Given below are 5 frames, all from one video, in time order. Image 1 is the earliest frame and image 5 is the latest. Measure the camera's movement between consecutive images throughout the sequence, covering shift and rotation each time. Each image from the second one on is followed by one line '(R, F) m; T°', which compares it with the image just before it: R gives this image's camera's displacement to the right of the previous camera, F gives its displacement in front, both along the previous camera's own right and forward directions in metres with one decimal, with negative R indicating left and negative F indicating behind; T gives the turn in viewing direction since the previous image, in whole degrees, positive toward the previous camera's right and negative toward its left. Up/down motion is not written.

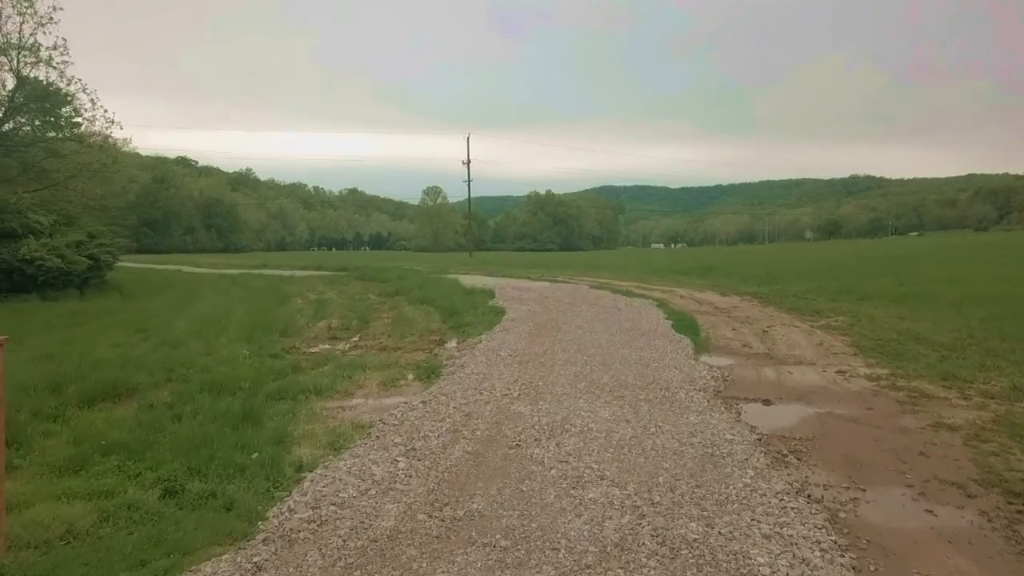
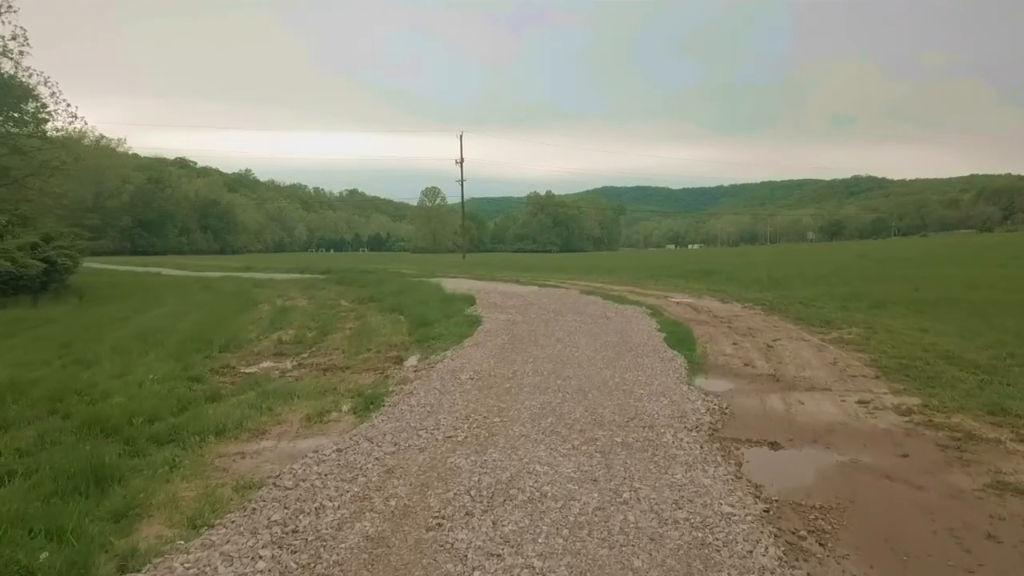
(+0.8, +2.7) m; 0°
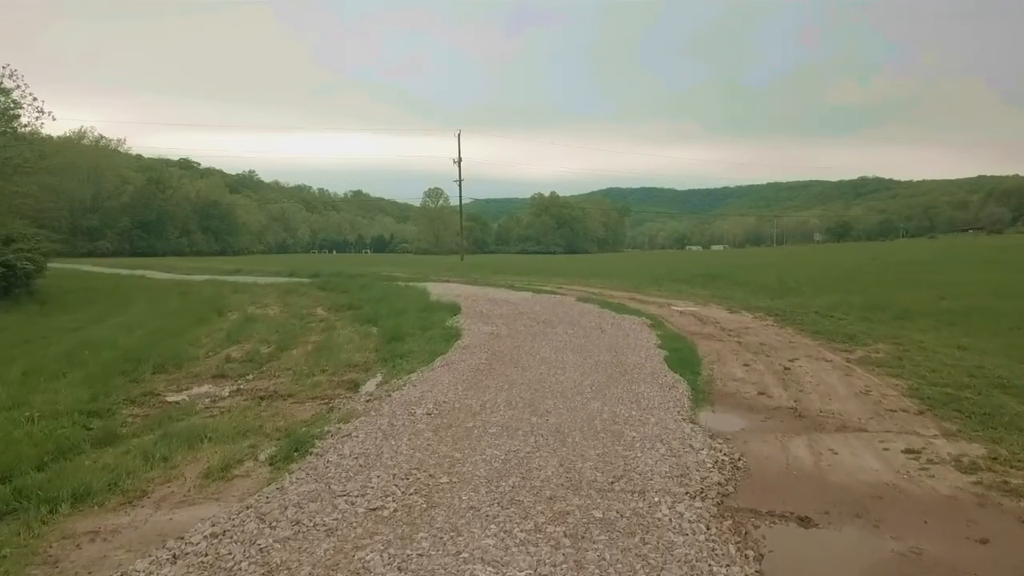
(+0.7, +2.7) m; 0°
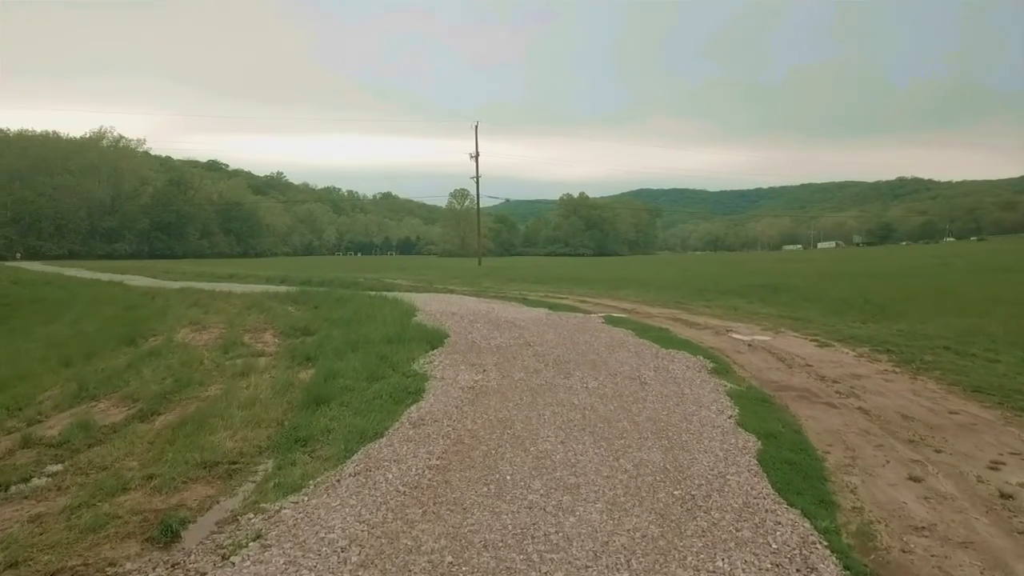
(+0.7, +7.9) m; -2°
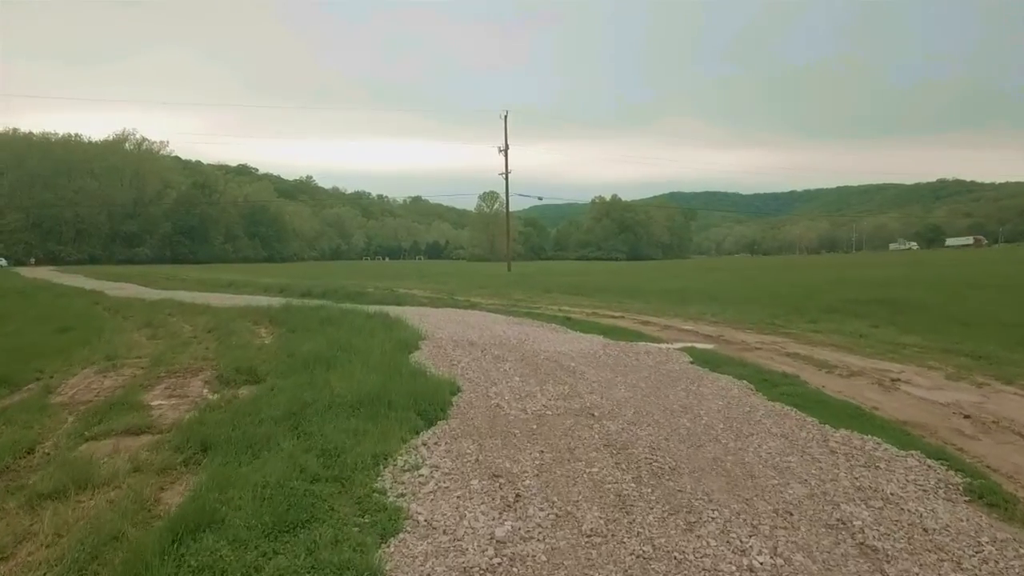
(-0.3, +8.4) m; -2°
